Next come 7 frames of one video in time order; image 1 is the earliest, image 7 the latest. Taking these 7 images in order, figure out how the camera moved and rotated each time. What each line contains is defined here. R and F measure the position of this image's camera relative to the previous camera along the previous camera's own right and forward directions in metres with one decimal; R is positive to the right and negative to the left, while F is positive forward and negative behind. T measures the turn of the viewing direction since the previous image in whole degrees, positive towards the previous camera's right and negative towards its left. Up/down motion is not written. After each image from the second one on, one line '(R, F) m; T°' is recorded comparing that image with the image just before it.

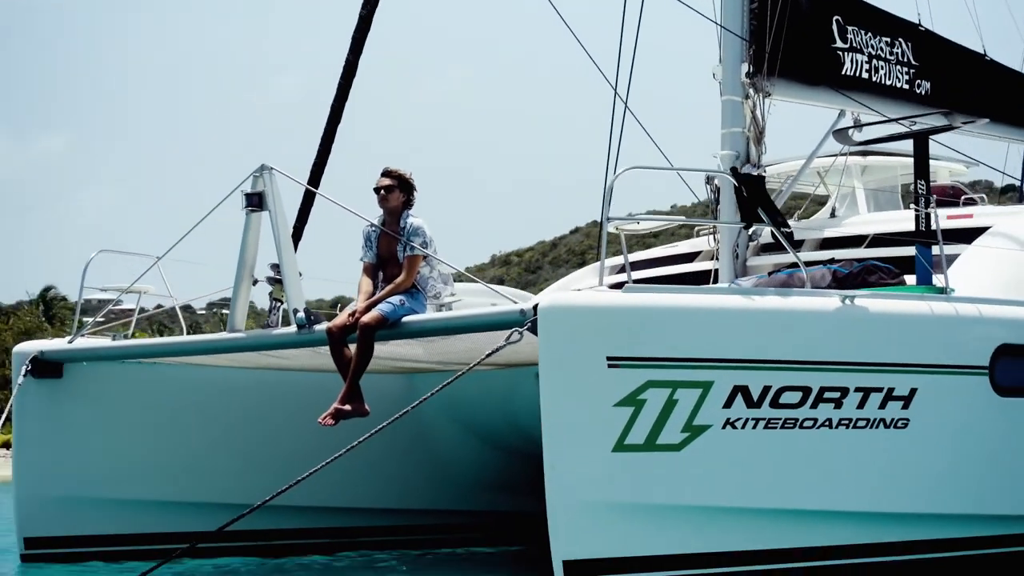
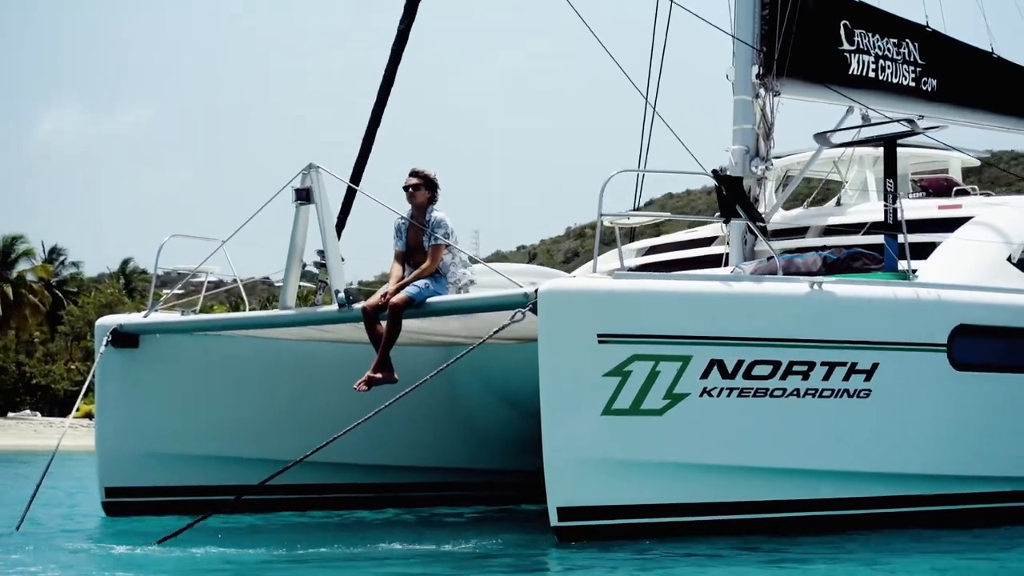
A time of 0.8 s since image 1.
(+0.2, -0.7) m; -3°
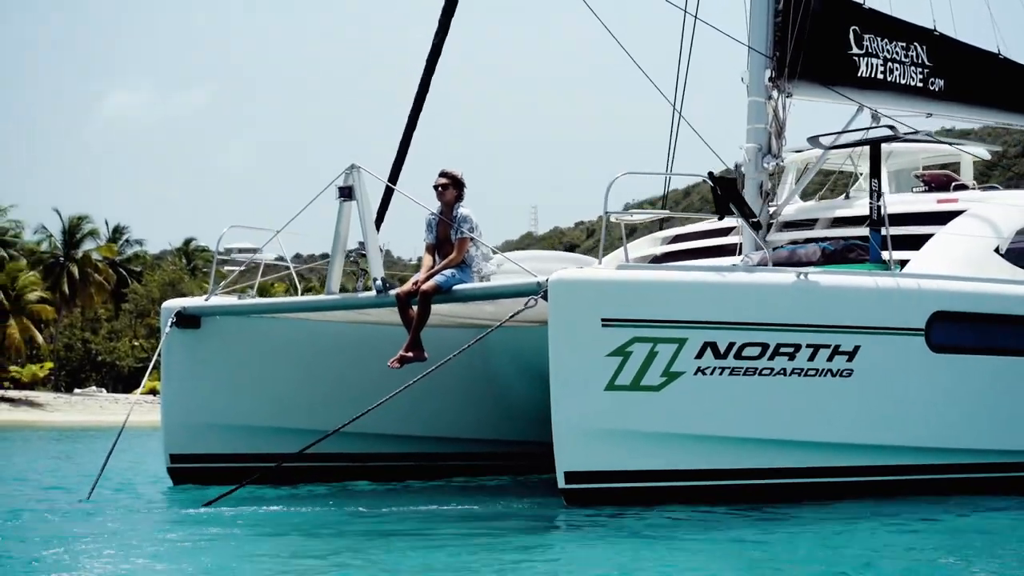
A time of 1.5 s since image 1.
(+0.1, -0.6) m; -2°
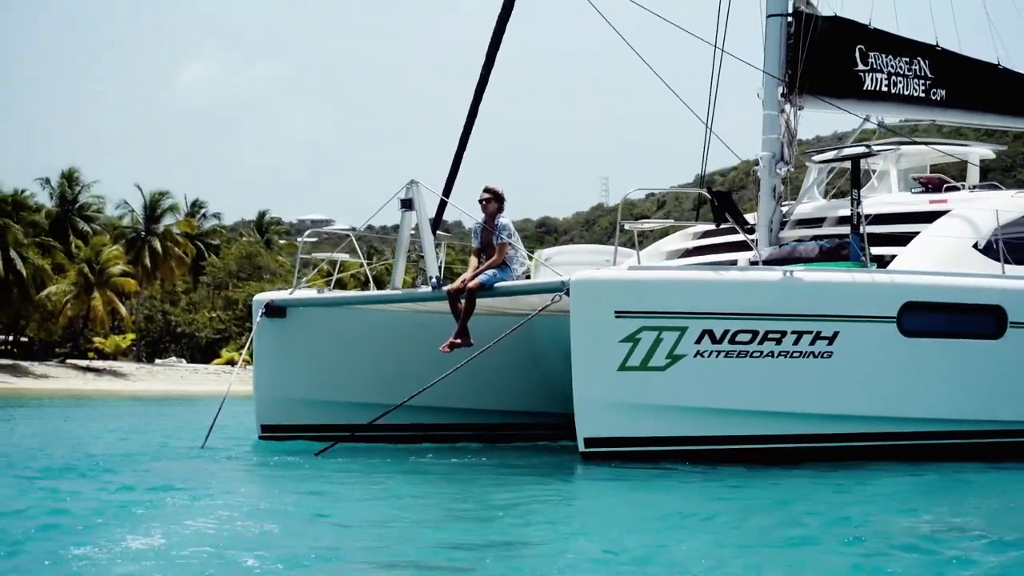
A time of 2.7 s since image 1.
(+0.2, -1.1) m; -3°
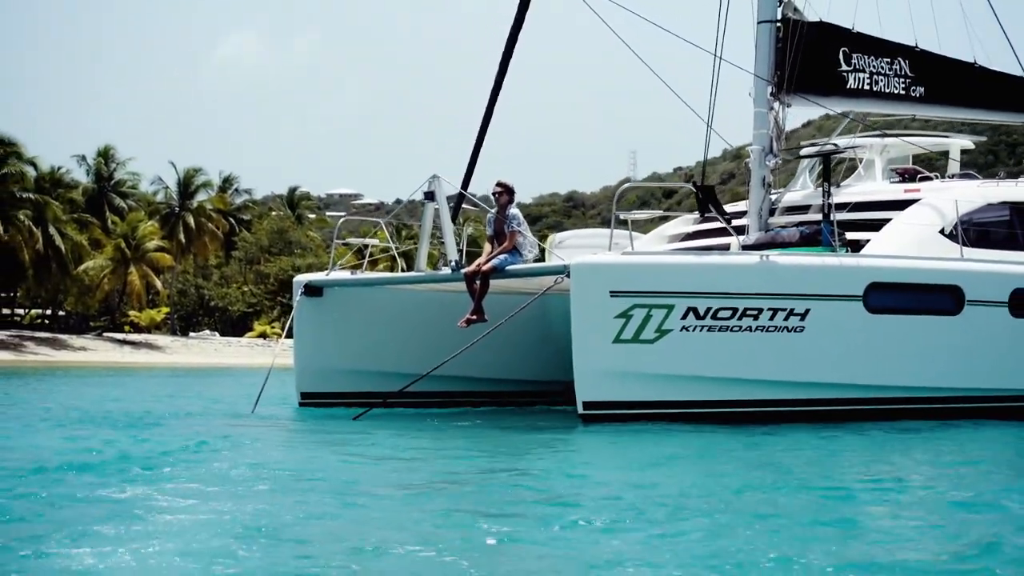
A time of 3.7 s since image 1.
(+0.1, -0.9) m; -1°
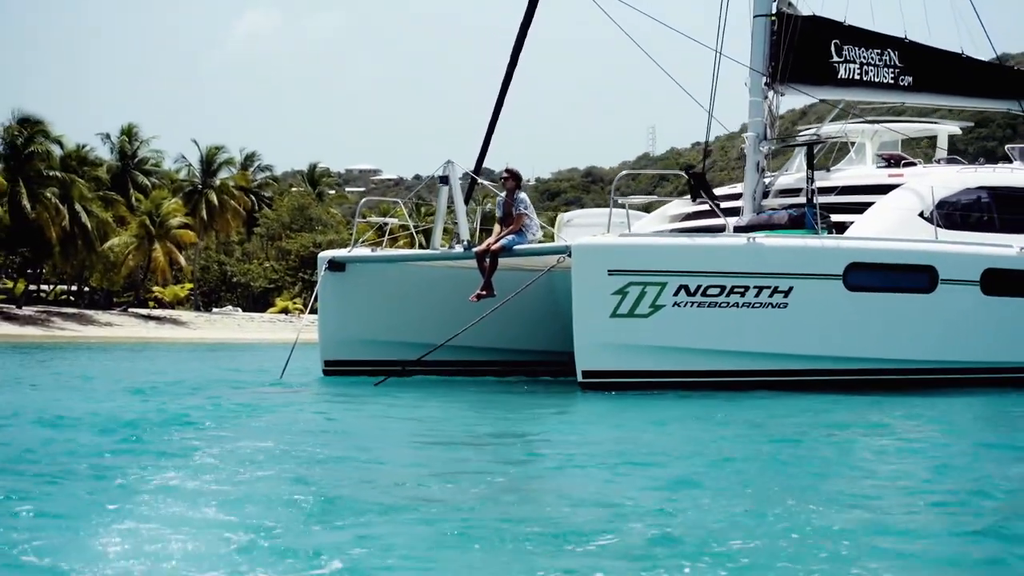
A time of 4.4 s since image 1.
(+0.1, -0.7) m; -1°
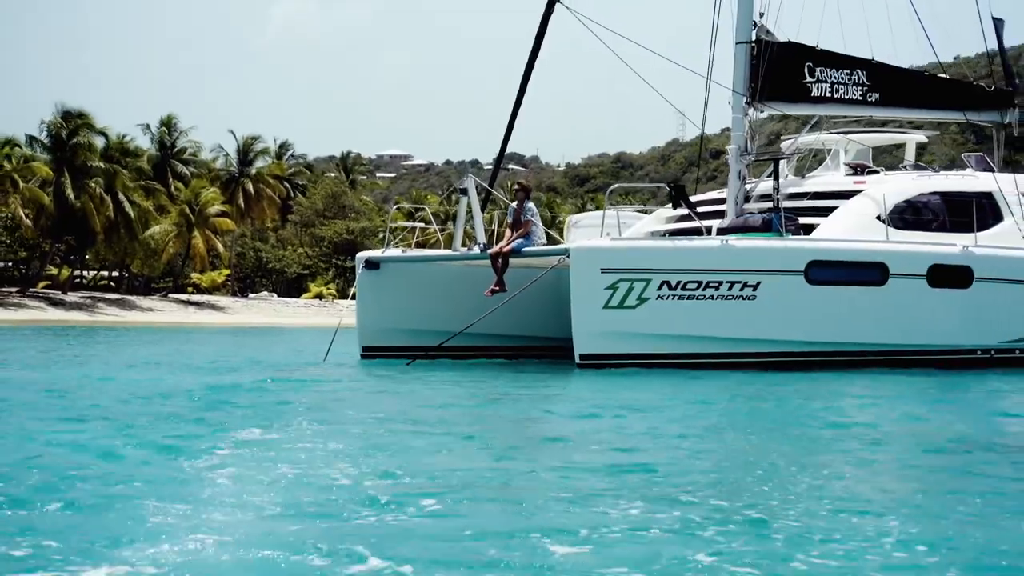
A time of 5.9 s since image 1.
(+0.1, -1.5) m; -1°
